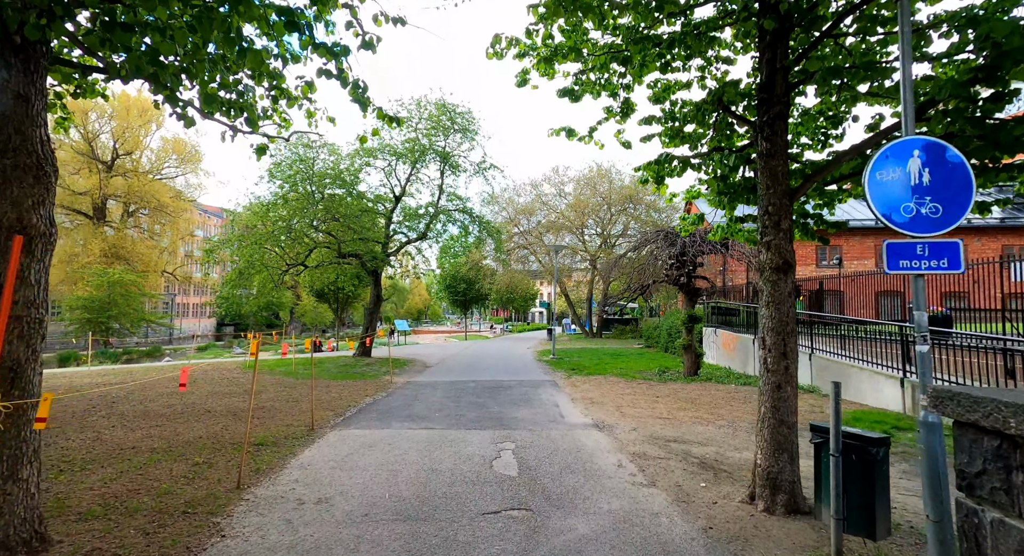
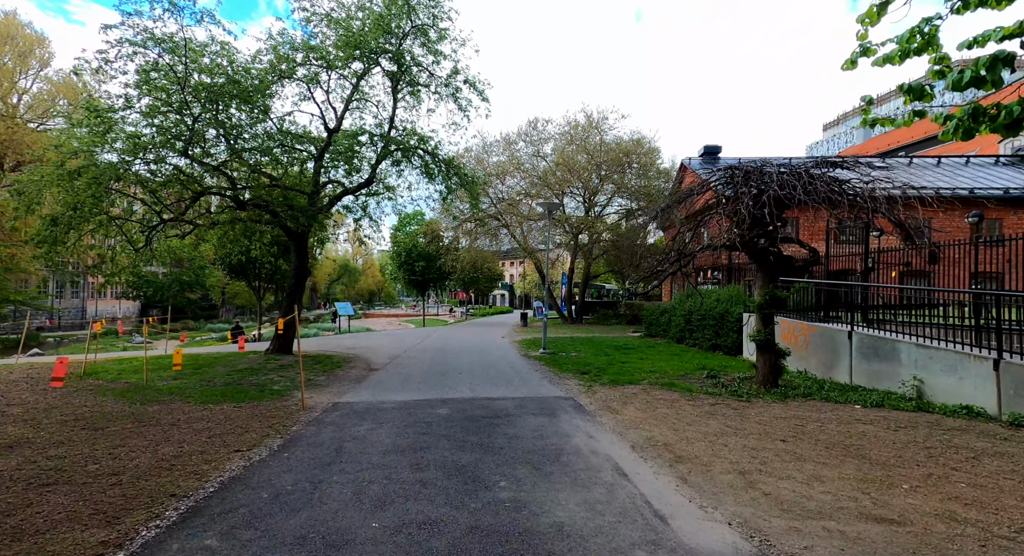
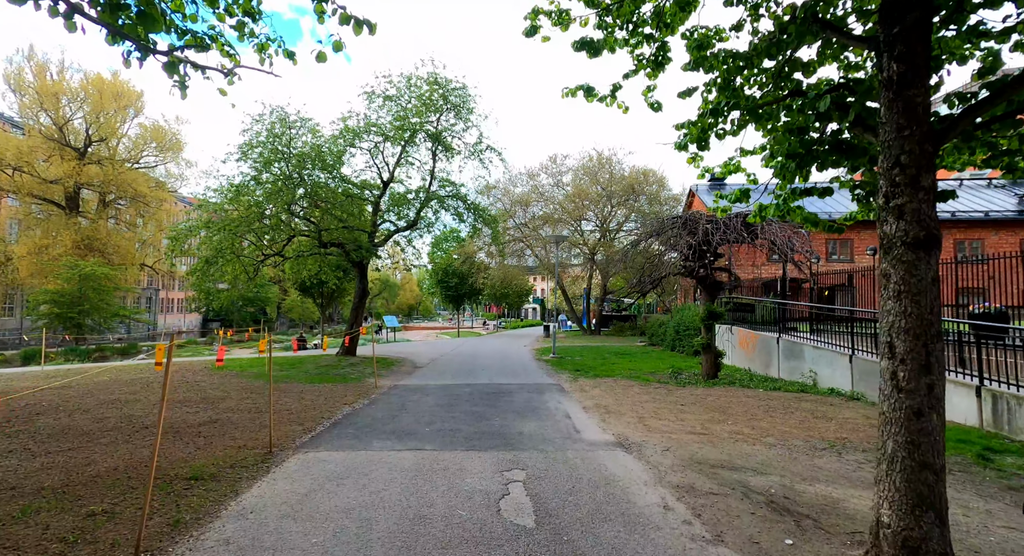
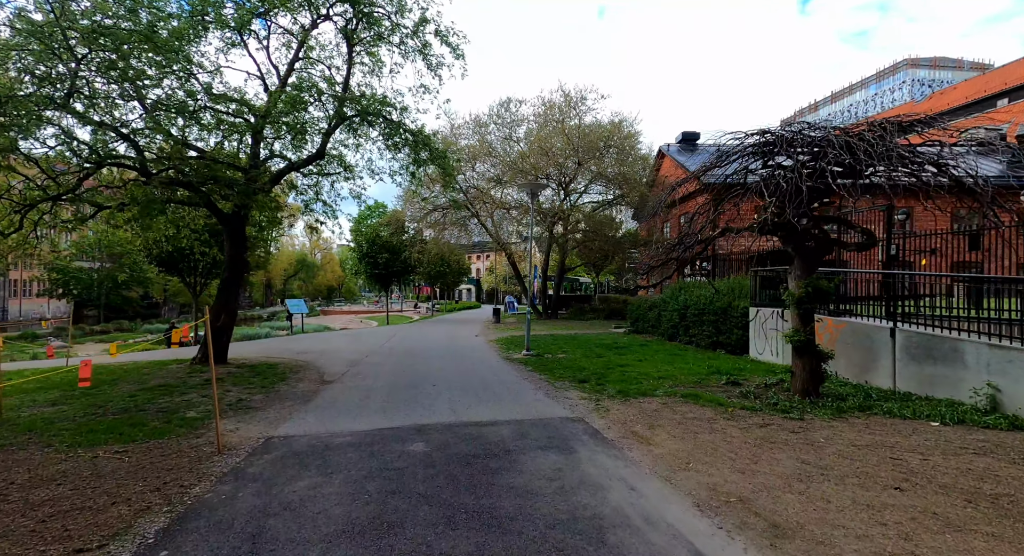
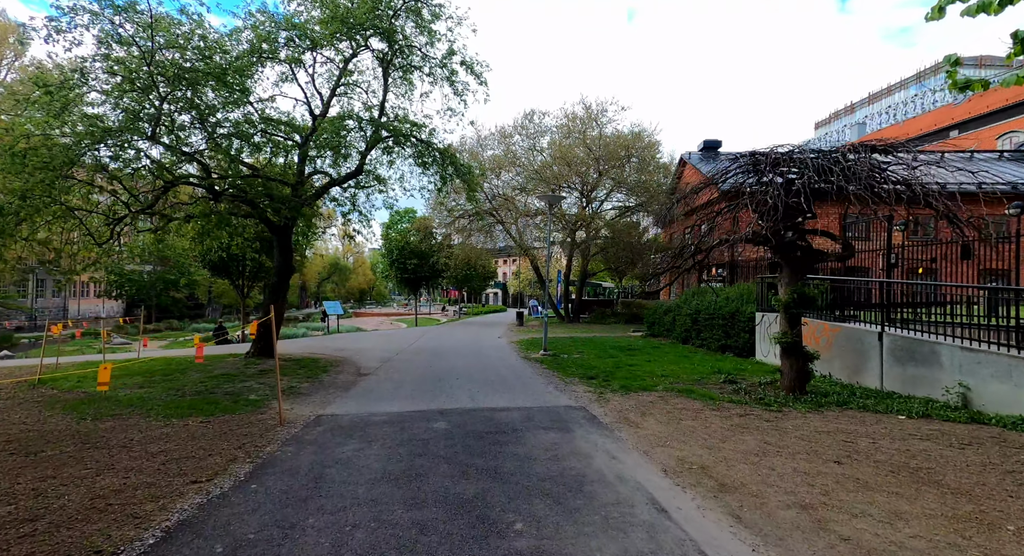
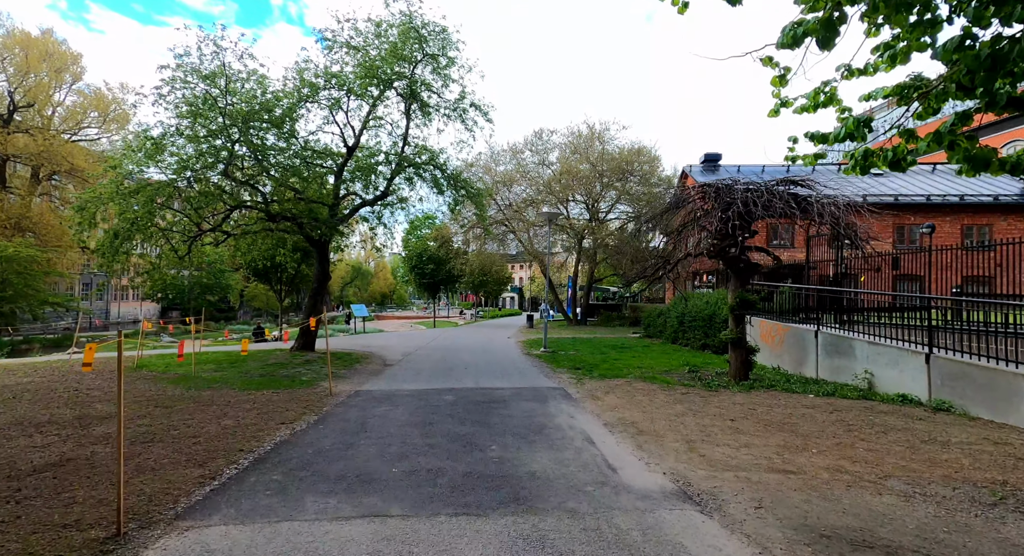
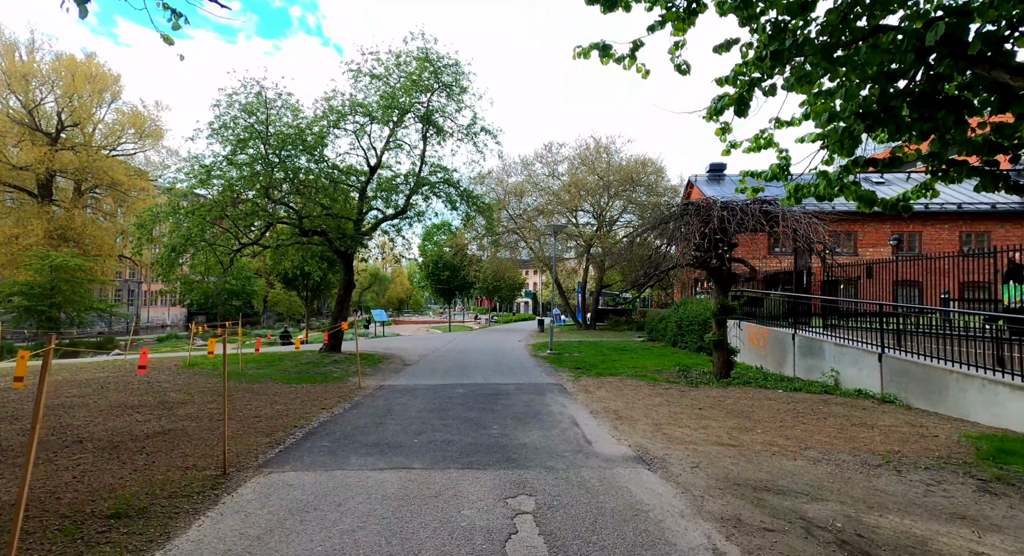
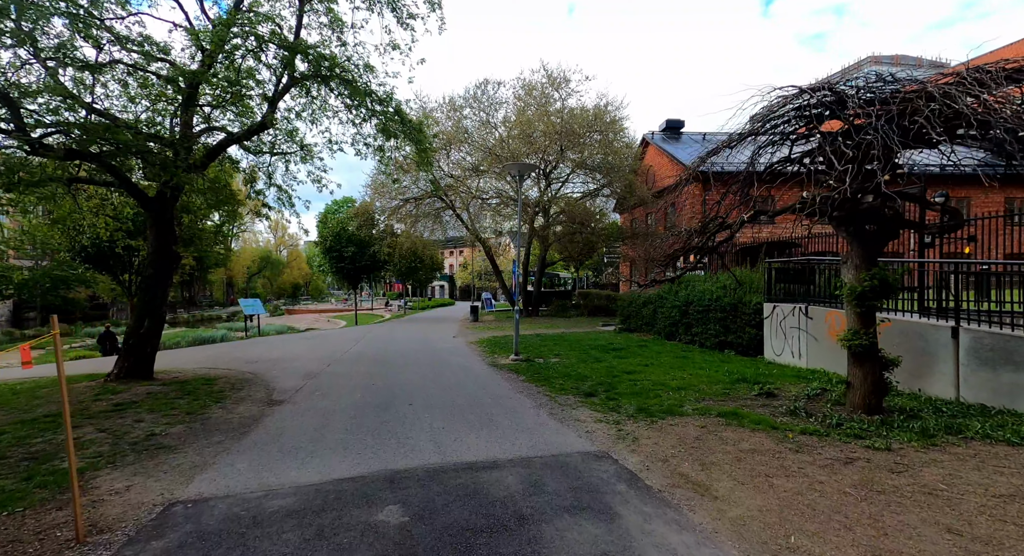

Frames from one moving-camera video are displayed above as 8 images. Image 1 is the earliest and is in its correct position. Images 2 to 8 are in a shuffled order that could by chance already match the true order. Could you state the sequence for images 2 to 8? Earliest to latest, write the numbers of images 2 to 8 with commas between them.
3, 7, 6, 2, 5, 4, 8
